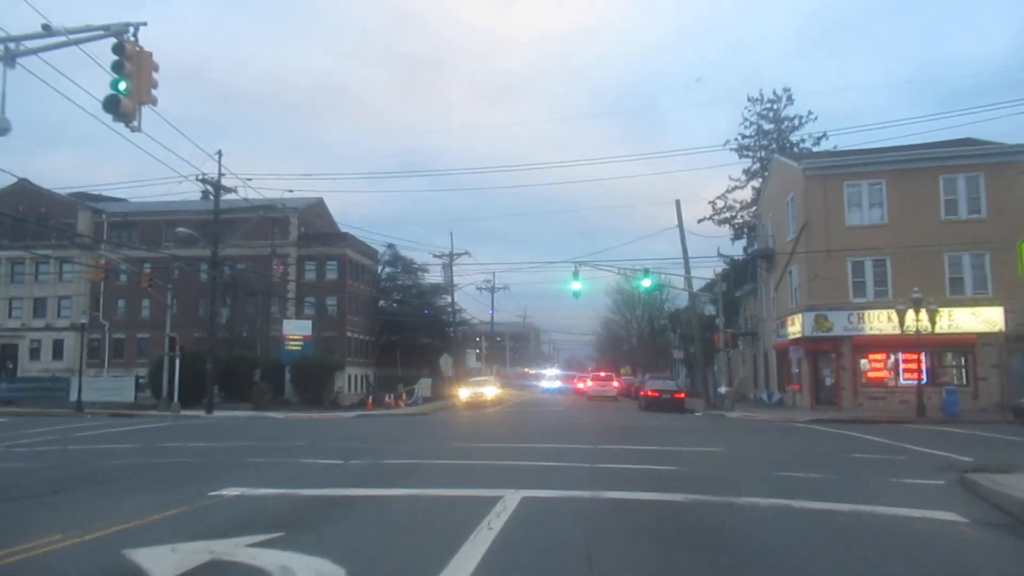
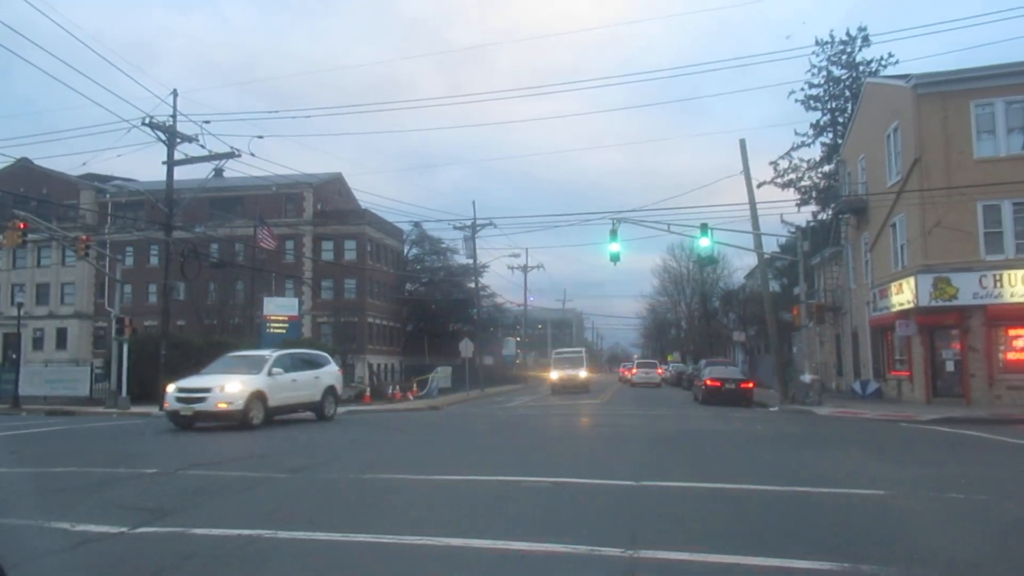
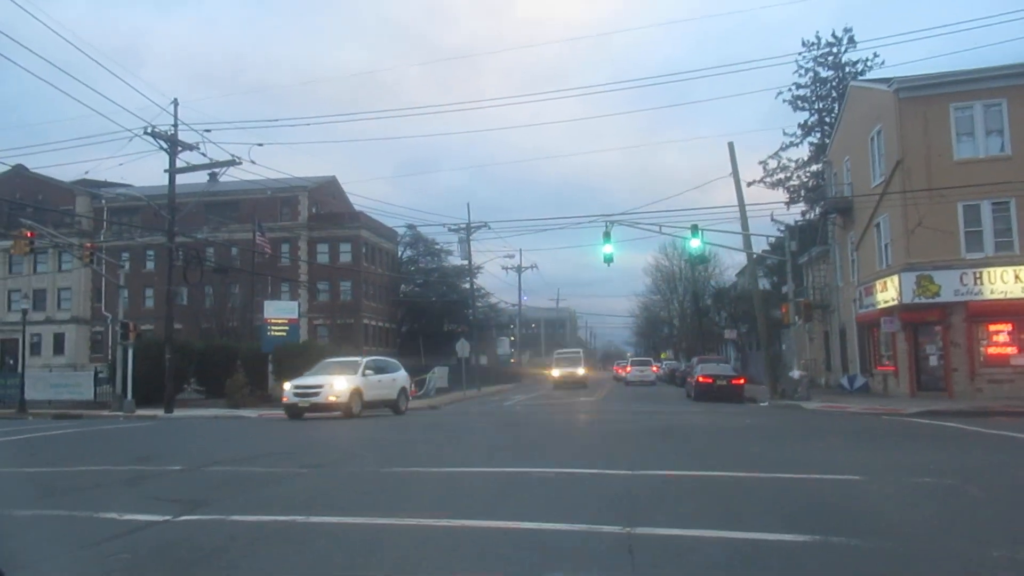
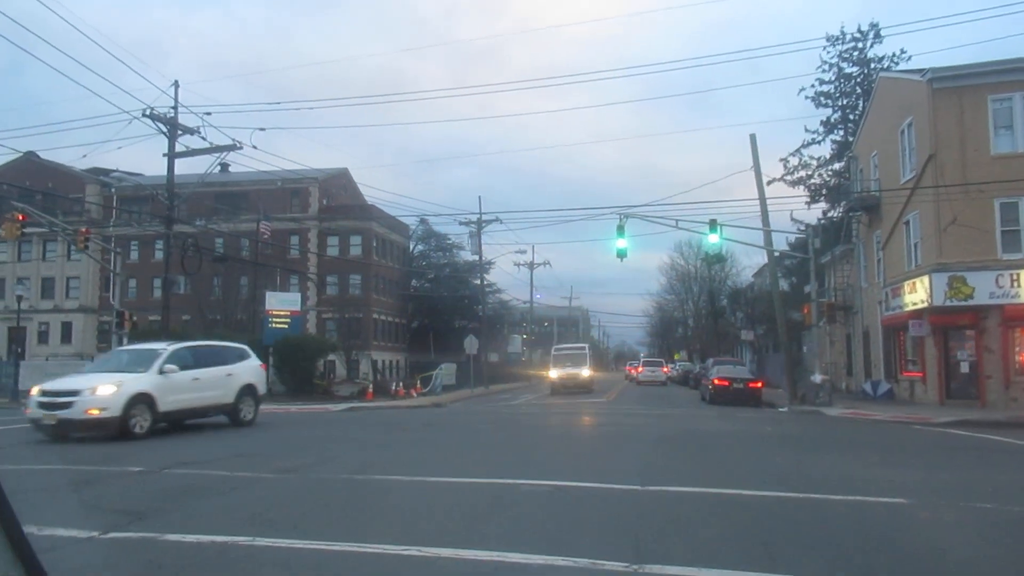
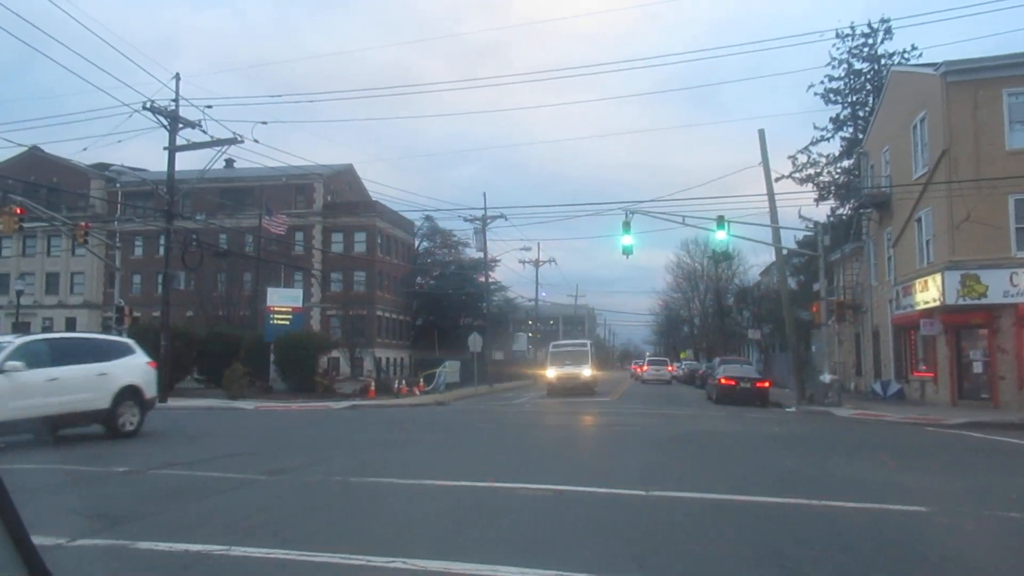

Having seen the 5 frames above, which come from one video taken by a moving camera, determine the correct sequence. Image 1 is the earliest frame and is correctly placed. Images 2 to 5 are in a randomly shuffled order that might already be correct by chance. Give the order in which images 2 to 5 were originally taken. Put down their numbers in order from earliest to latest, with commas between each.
3, 2, 4, 5
